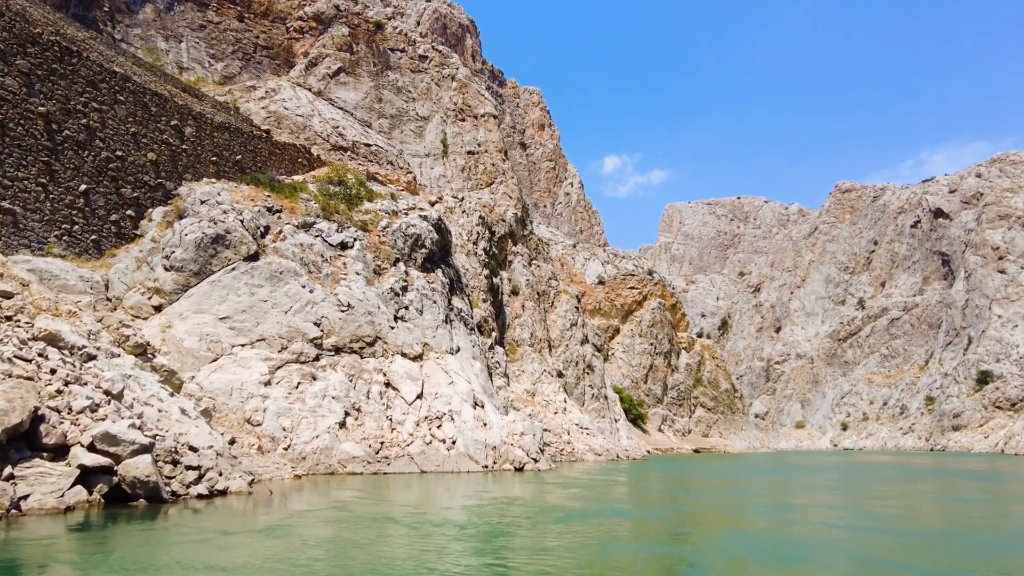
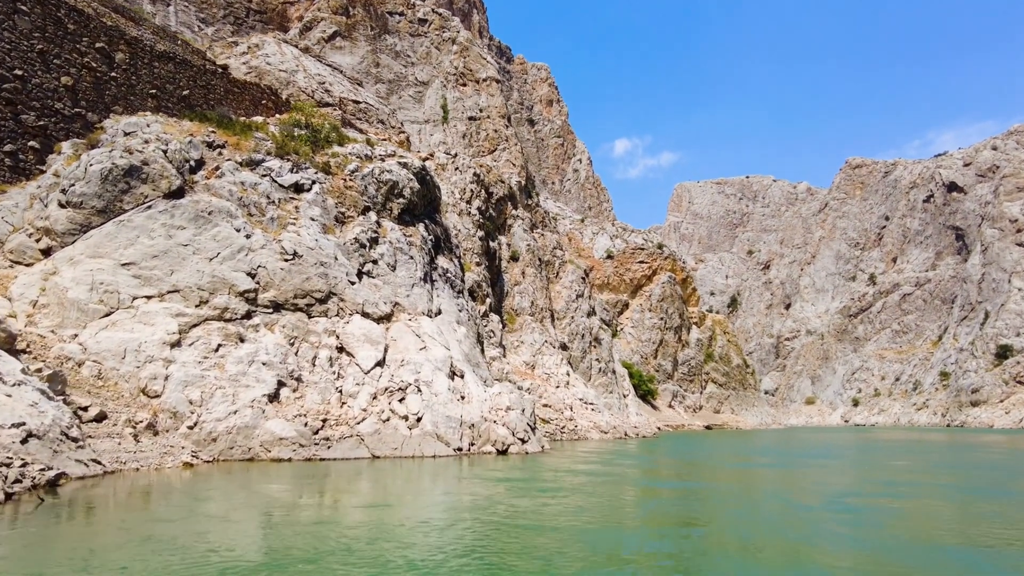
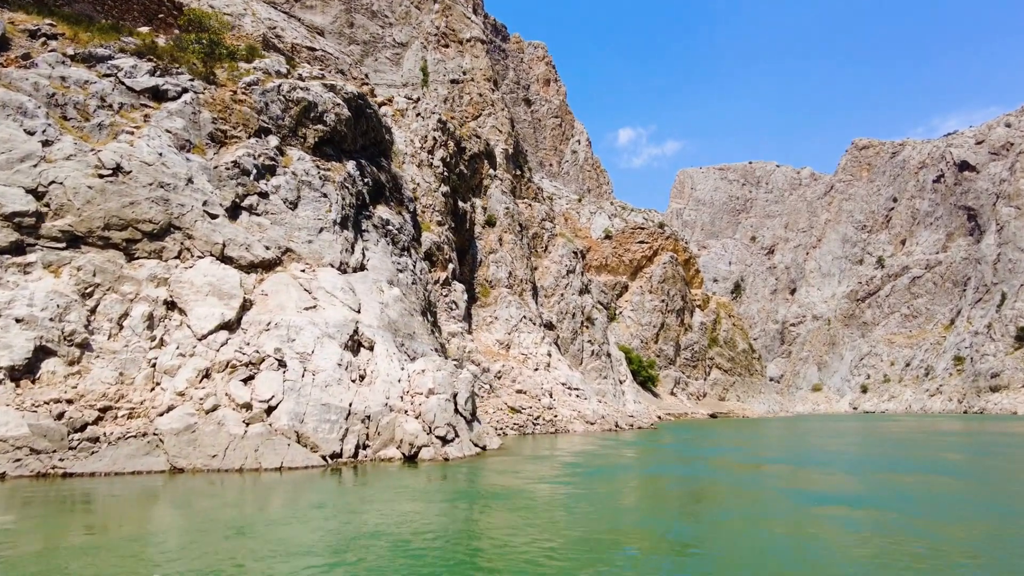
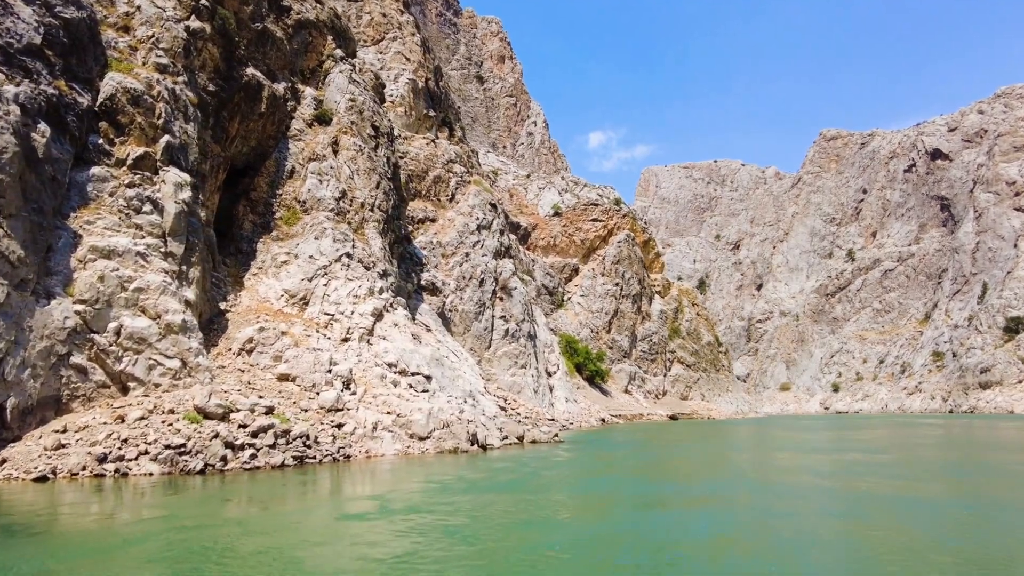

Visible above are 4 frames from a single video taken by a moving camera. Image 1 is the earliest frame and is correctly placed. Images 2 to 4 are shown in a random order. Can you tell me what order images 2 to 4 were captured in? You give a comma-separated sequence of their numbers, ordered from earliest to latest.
2, 3, 4
